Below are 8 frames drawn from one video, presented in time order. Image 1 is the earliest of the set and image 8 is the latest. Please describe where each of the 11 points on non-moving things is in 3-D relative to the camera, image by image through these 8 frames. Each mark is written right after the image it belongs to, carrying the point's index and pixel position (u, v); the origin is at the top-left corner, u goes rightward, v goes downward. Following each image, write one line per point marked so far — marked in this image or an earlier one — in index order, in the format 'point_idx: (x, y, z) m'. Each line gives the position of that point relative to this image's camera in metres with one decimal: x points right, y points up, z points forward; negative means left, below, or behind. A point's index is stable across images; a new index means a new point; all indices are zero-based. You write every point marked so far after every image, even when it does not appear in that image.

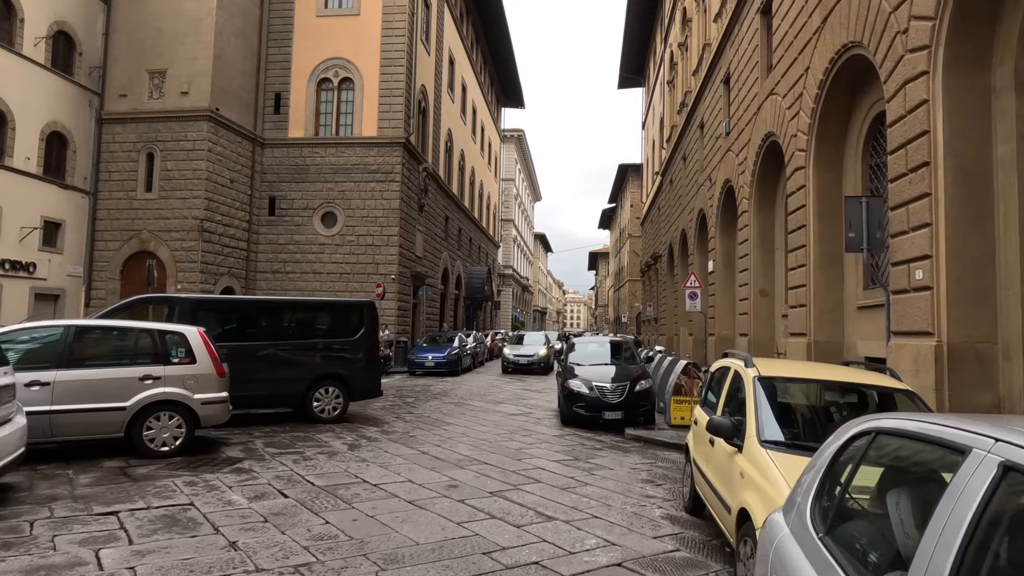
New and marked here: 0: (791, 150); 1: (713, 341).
0: (+5.3, +2.6, +12.6) m
1: (+6.1, -1.6, +20.0) m
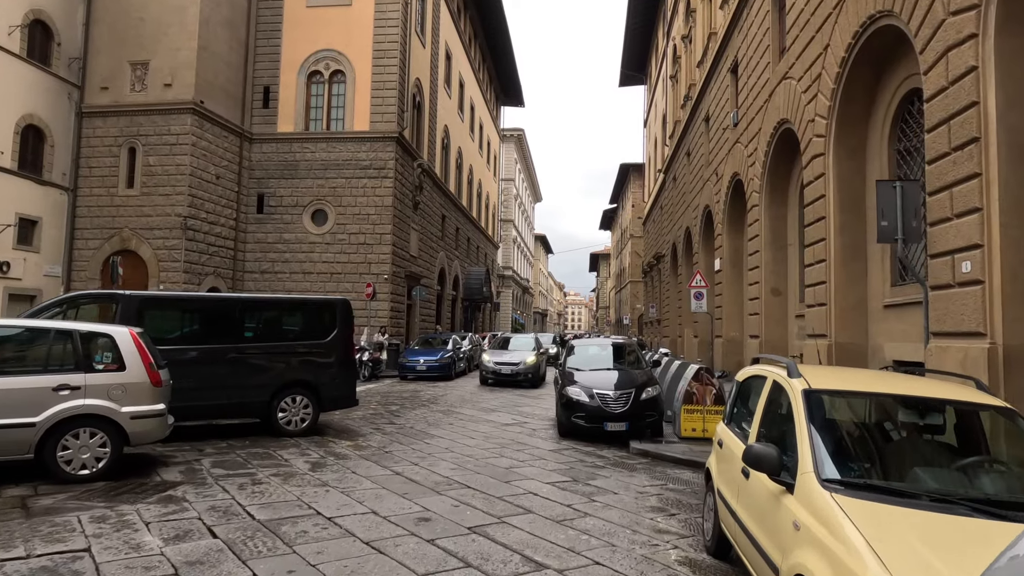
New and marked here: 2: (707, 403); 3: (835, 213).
0: (+5.2, +2.7, +11.7) m
1: (+6.0, -1.6, +19.0) m
2: (+2.4, -1.4, +8.2) m
3: (+5.2, +1.2, +10.6) m
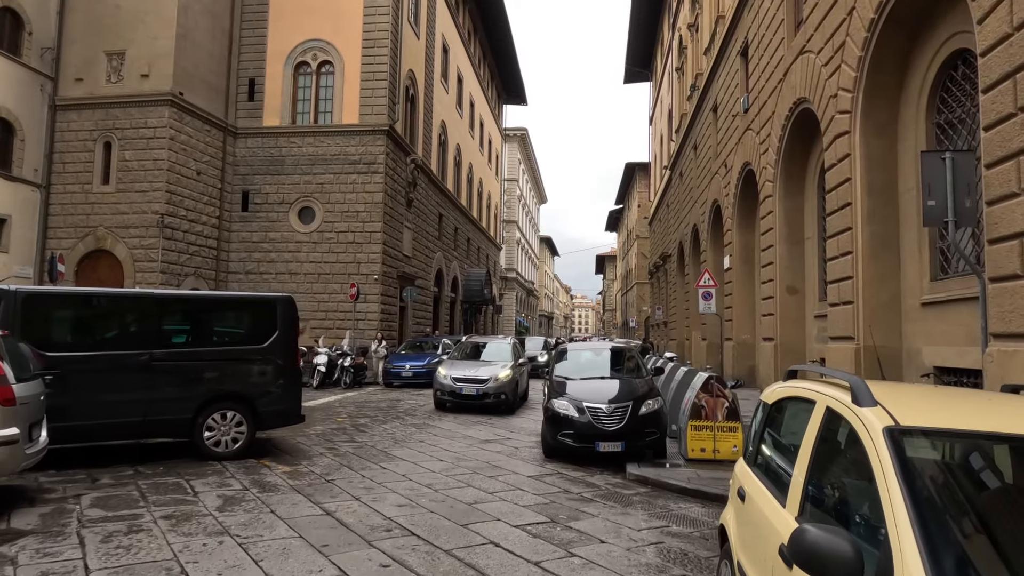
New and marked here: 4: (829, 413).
0: (+5.0, +2.7, +10.4) m
1: (+5.8, -1.6, +17.7) m
2: (+2.2, -1.4, +6.9) m
3: (+4.9, +1.3, +9.3) m
4: (+1.2, -0.5, +2.4) m
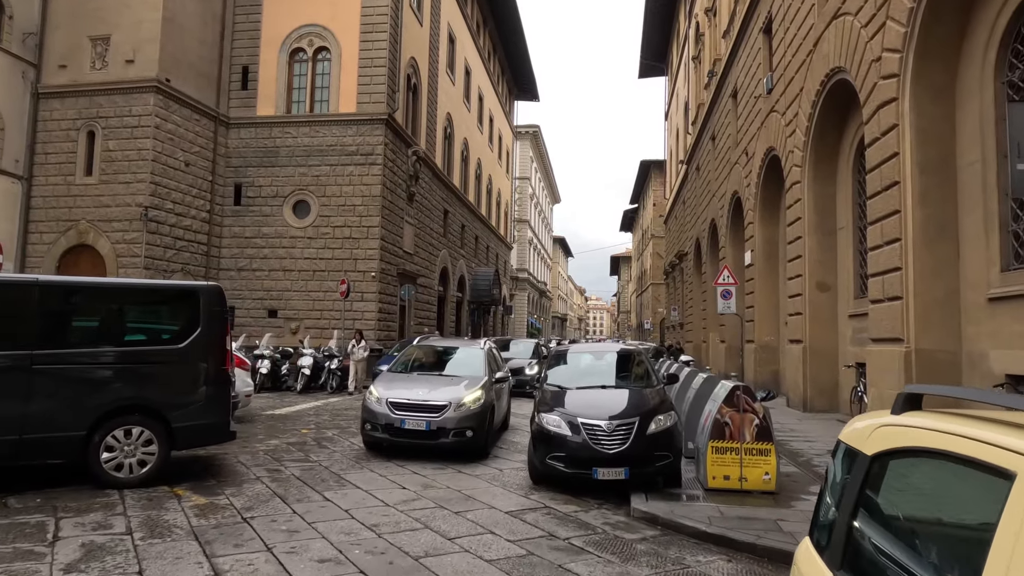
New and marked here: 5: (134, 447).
0: (+4.9, +2.8, +9.0) m
1: (+5.9, -1.5, +16.2) m
2: (+2.0, -1.3, +5.6) m
3: (+4.8, +1.3, +7.9) m
4: (+0.9, -0.3, +1.1) m
5: (-3.0, -1.3, +5.4) m
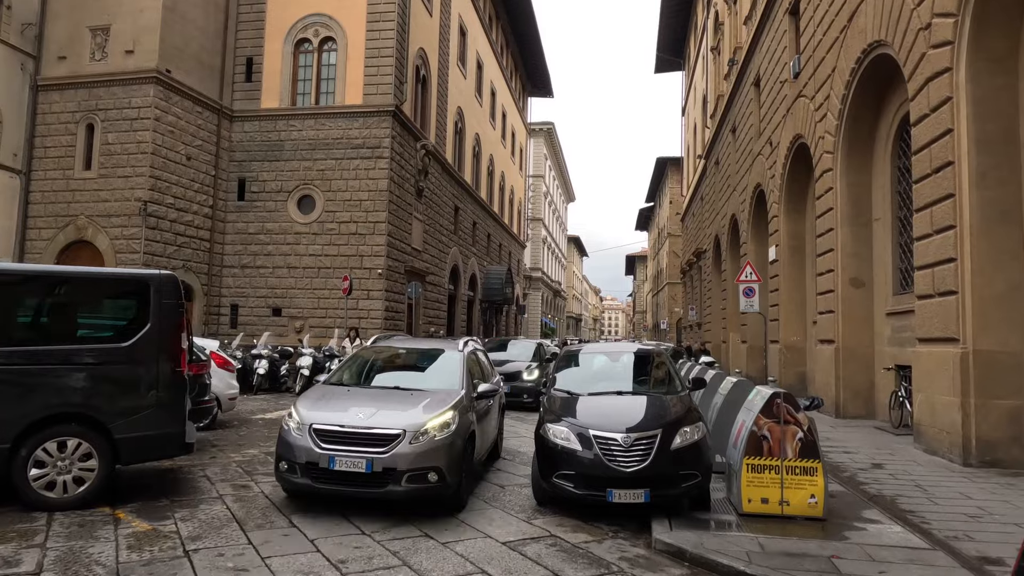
0: (+5.0, +2.9, +8.1) m
1: (+6.1, -1.4, +15.3) m
2: (+2.0, -1.2, +4.8) m
3: (+4.9, +1.4, +7.0) m
4: (+0.8, -0.3, +0.3) m
5: (-3.0, -1.2, +4.6) m
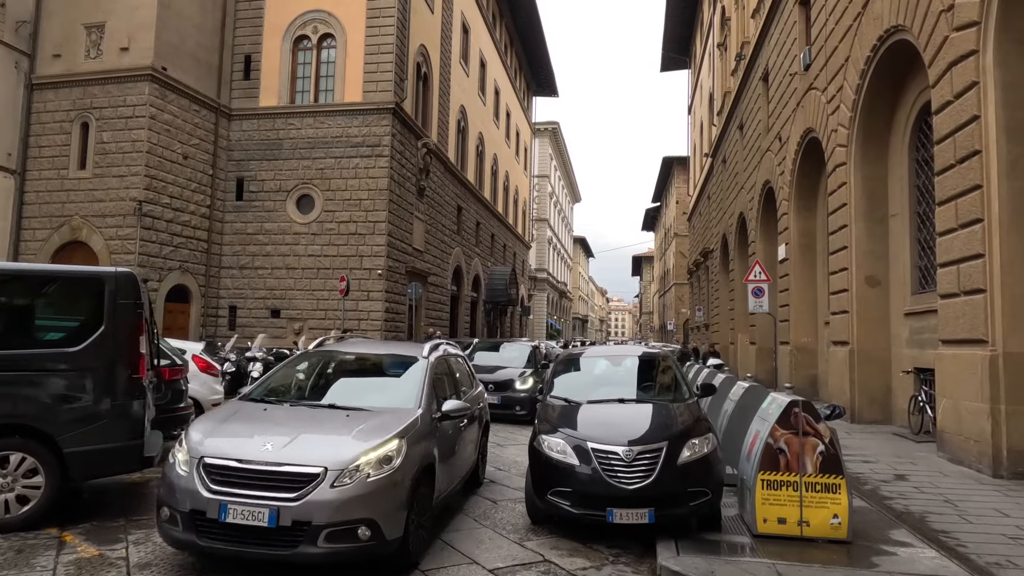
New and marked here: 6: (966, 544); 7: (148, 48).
0: (+4.9, +2.9, +7.6) m
1: (+6.2, -1.4, +14.8) m
2: (+1.9, -1.2, +4.3) m
3: (+4.8, +1.4, +6.6) m
4: (+0.7, -0.2, -0.2) m
5: (-3.1, -1.2, +4.2) m
6: (+2.9, -1.7, +4.3) m
7: (-10.0, +6.6, +18.2) m
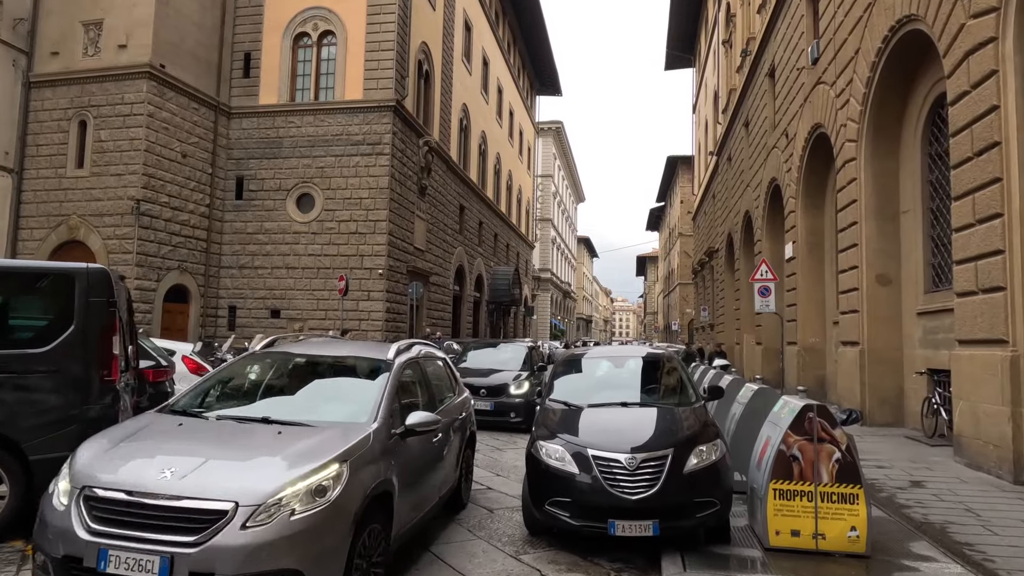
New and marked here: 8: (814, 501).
0: (+4.9, +2.9, +7.3) m
1: (+6.2, -1.4, +14.5) m
2: (+1.9, -1.2, +4.0) m
3: (+4.8, +1.5, +6.3) m
4: (+0.6, -0.2, -0.4) m
5: (-3.1, -1.2, +4.0) m
6: (+2.9, -1.6, +4.0) m
7: (-9.9, +6.6, +18.0) m
8: (+1.8, -1.3, +4.0) m
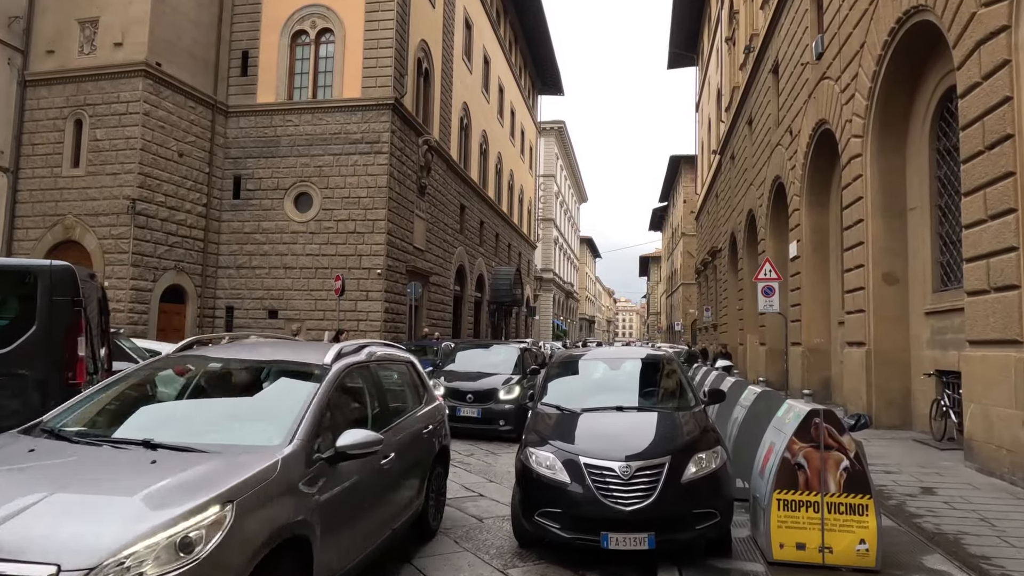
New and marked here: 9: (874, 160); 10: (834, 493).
0: (+4.8, +2.9, +7.1) m
1: (+6.2, -1.4, +14.2) m
2: (+1.8, -1.1, +3.8) m
3: (+4.7, +1.5, +6.0) m
4: (+0.5, -0.2, -0.7) m
5: (-3.2, -1.2, +3.8) m
6: (+2.8, -1.6, +3.8) m
7: (-10.0, +6.6, +17.8) m
8: (+1.8, -1.3, +3.8) m
9: (+5.5, +2.0, +10.1) m
10: (+1.8, -1.2, +3.8) m
